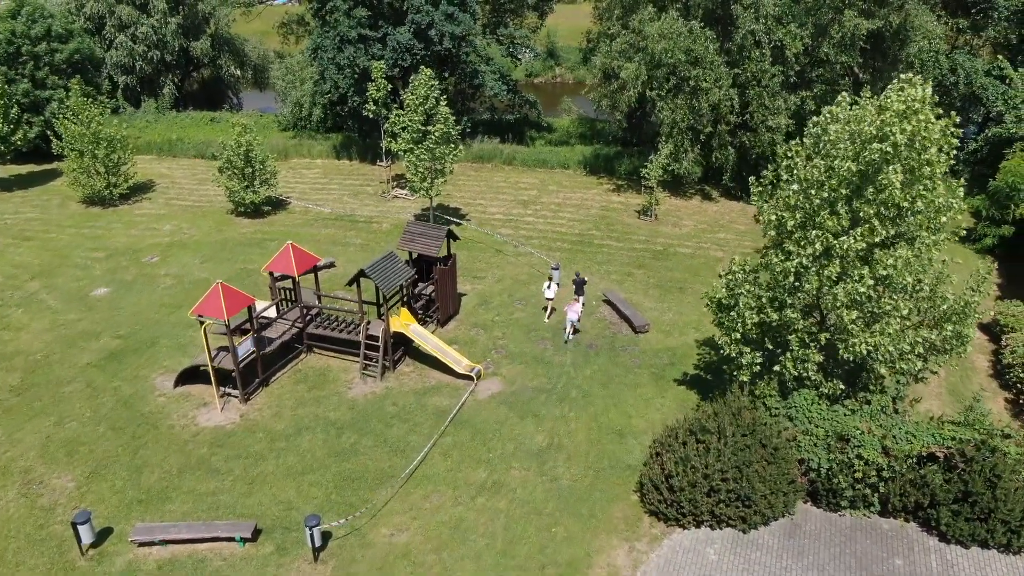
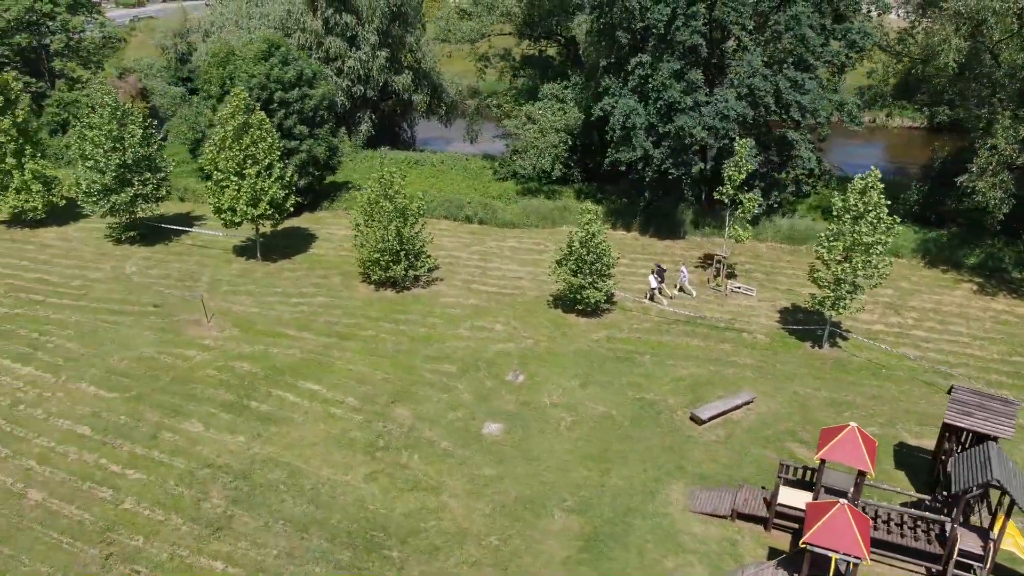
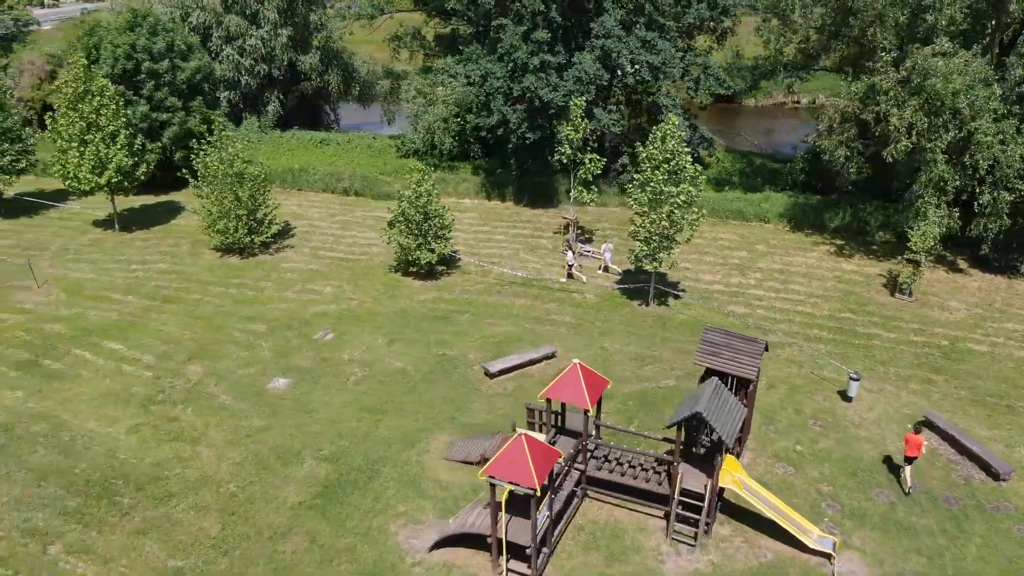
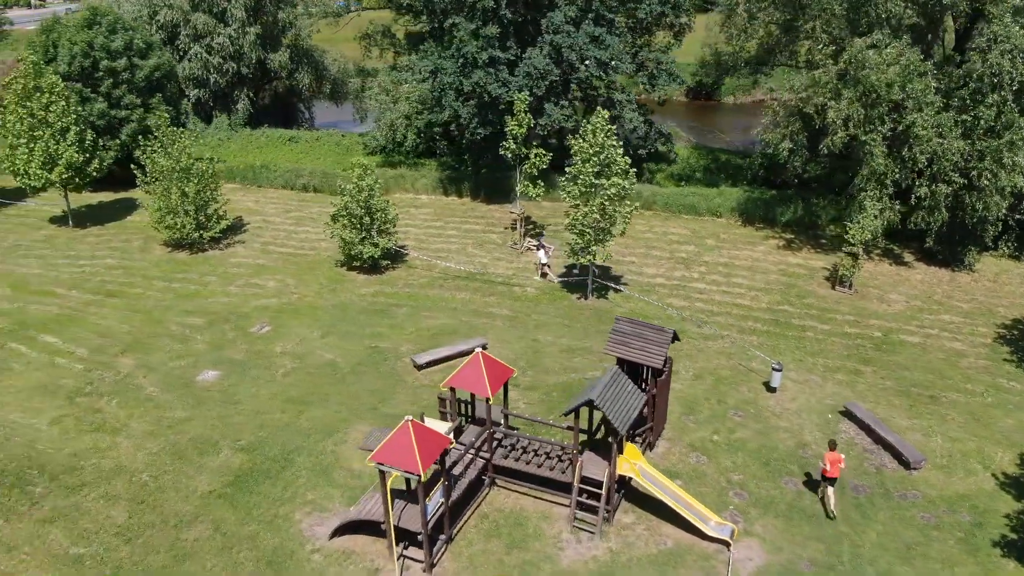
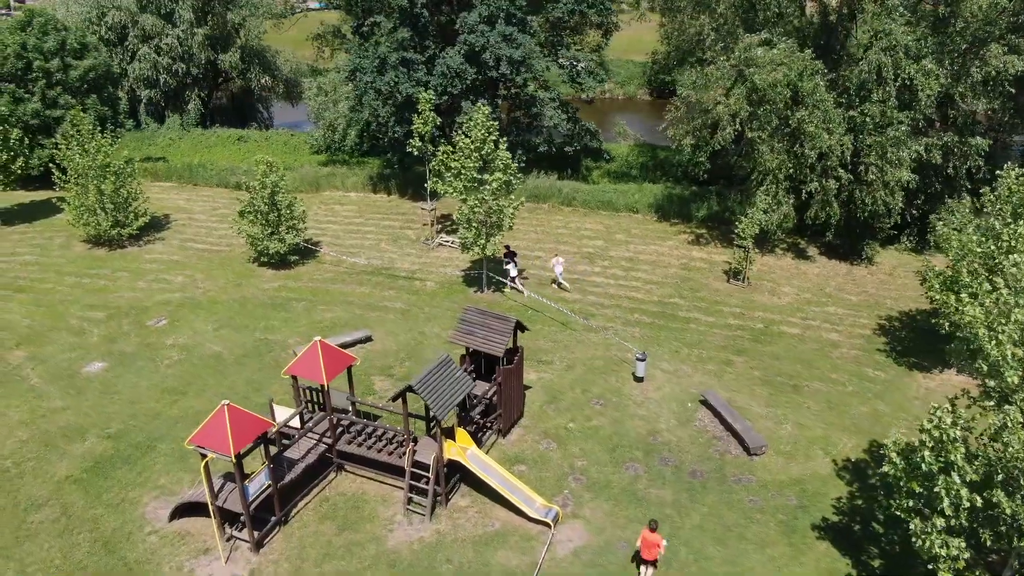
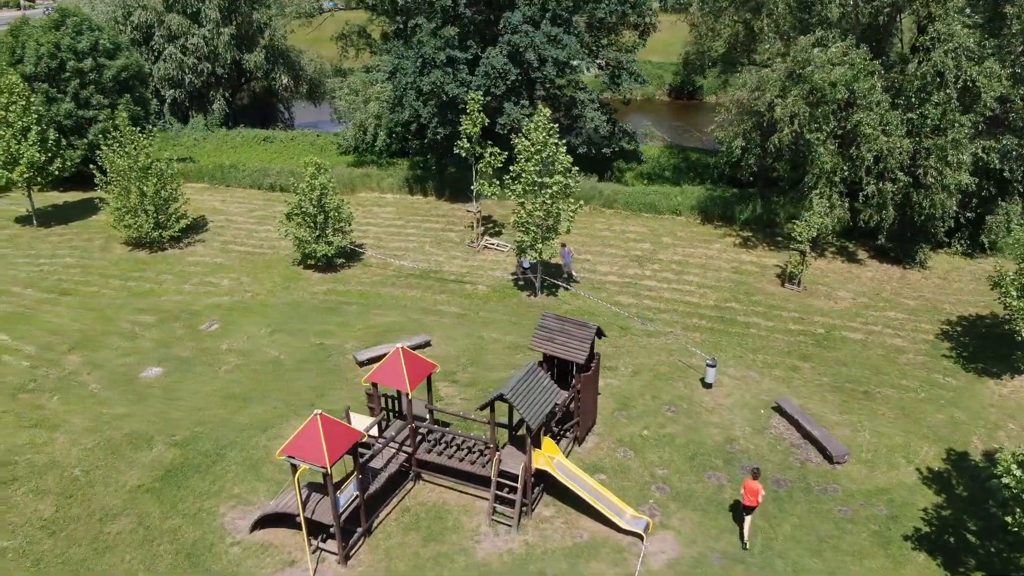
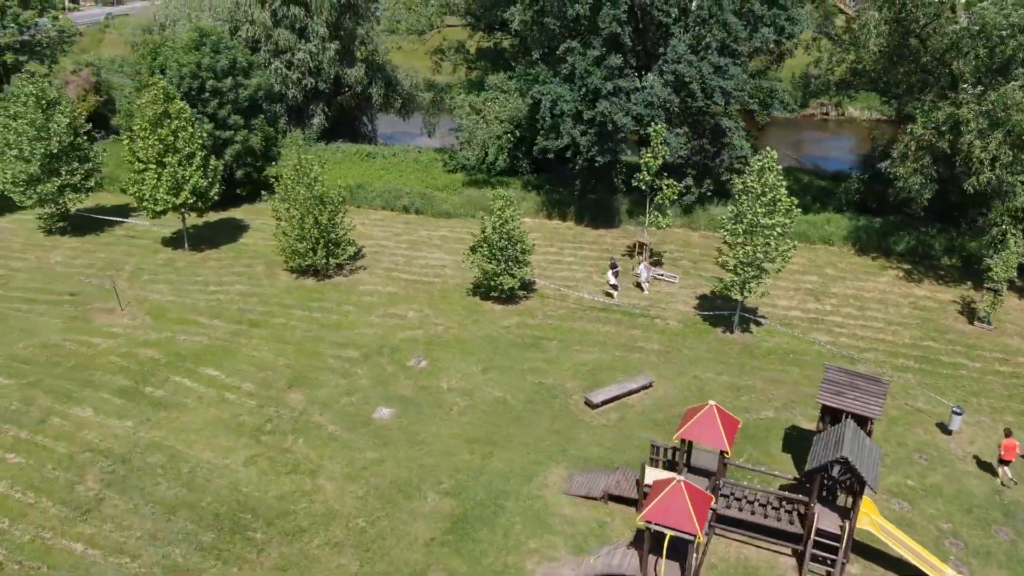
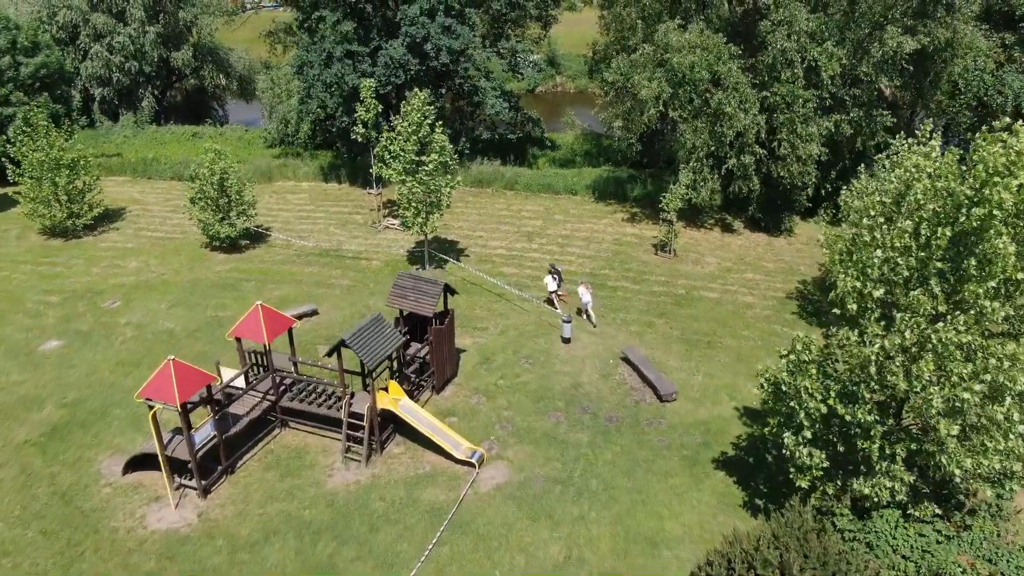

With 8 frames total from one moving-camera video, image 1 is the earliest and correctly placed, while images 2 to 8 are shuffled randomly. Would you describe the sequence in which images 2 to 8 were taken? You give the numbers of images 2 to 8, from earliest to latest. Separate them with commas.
8, 5, 6, 4, 3, 7, 2
